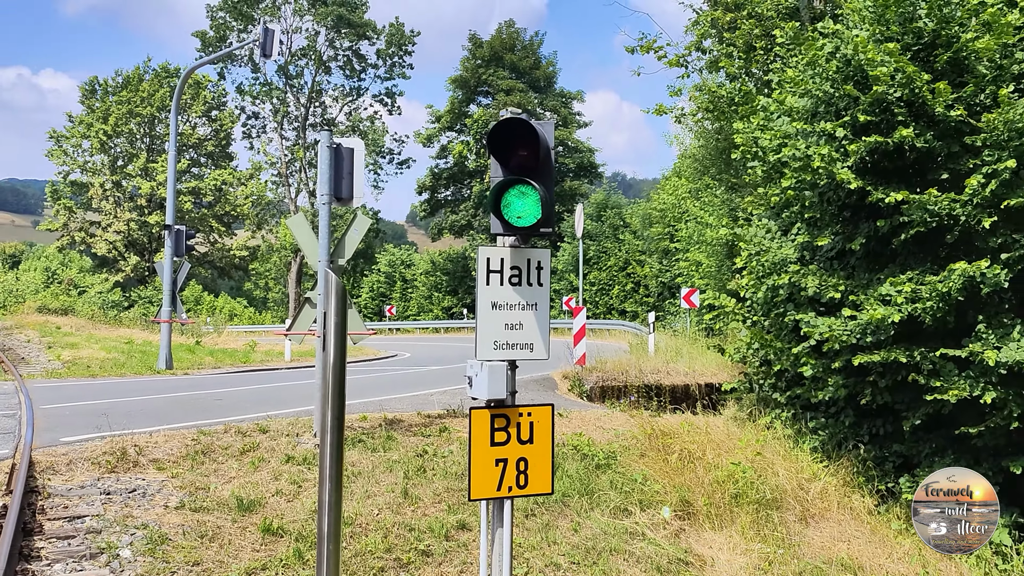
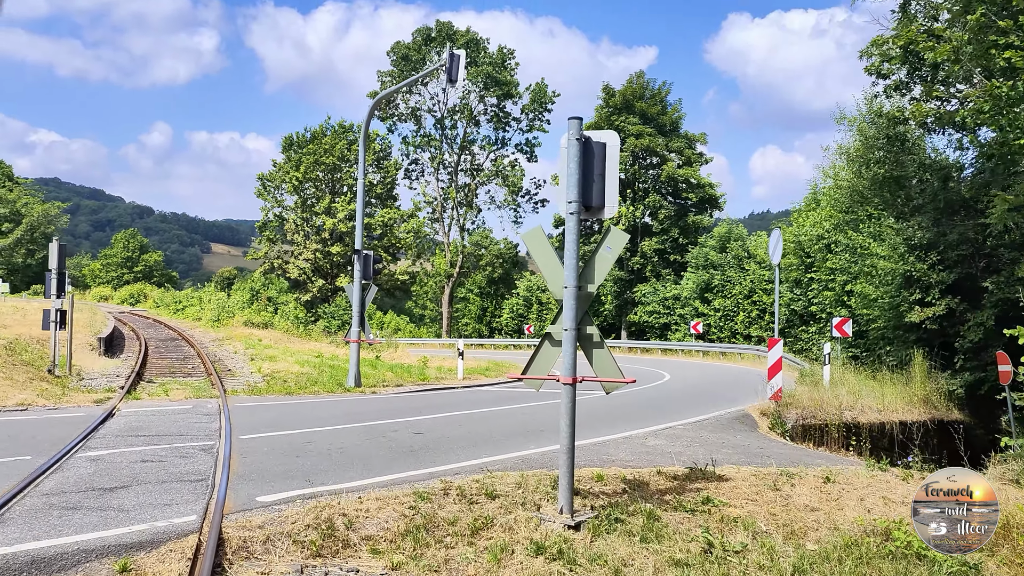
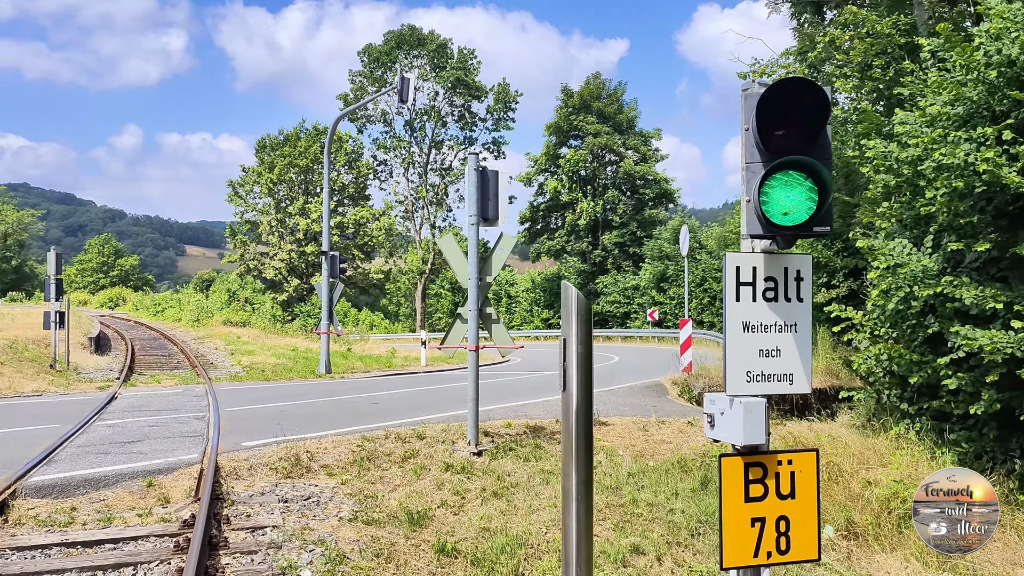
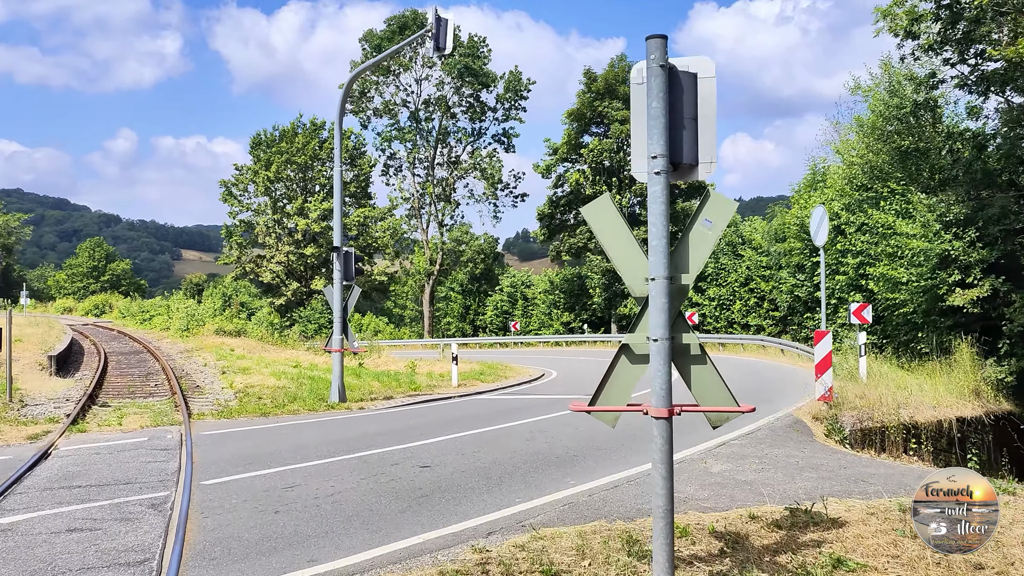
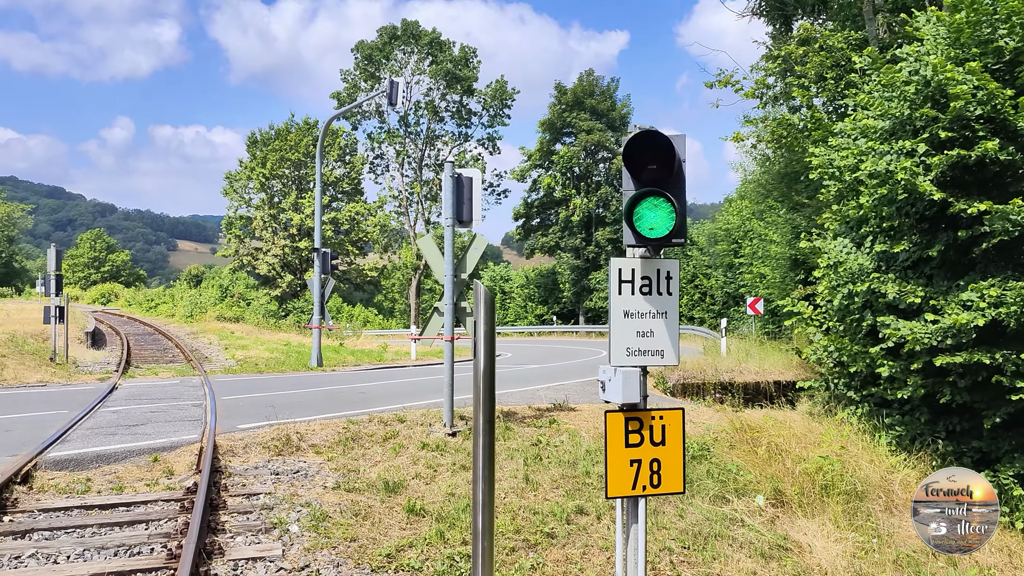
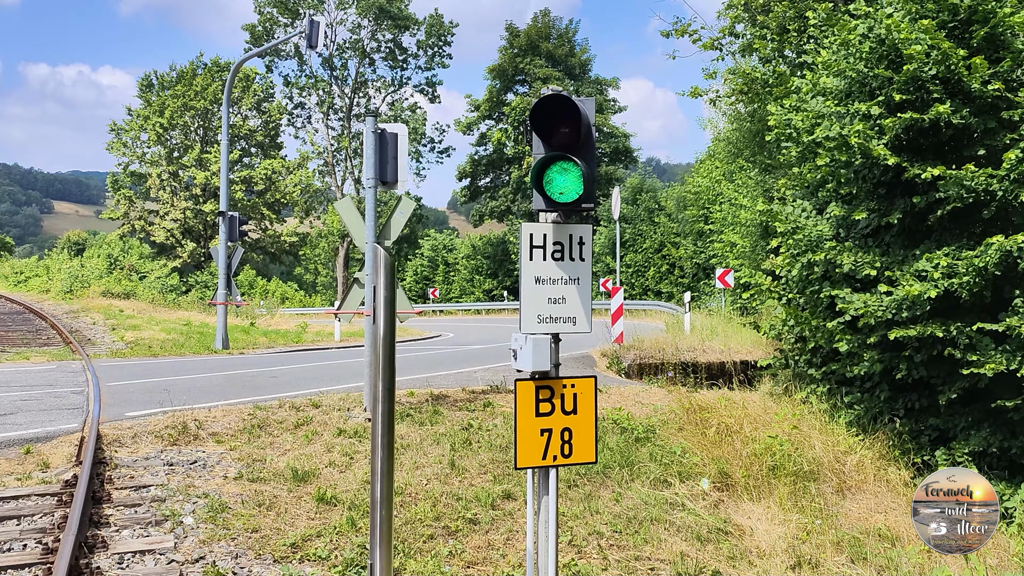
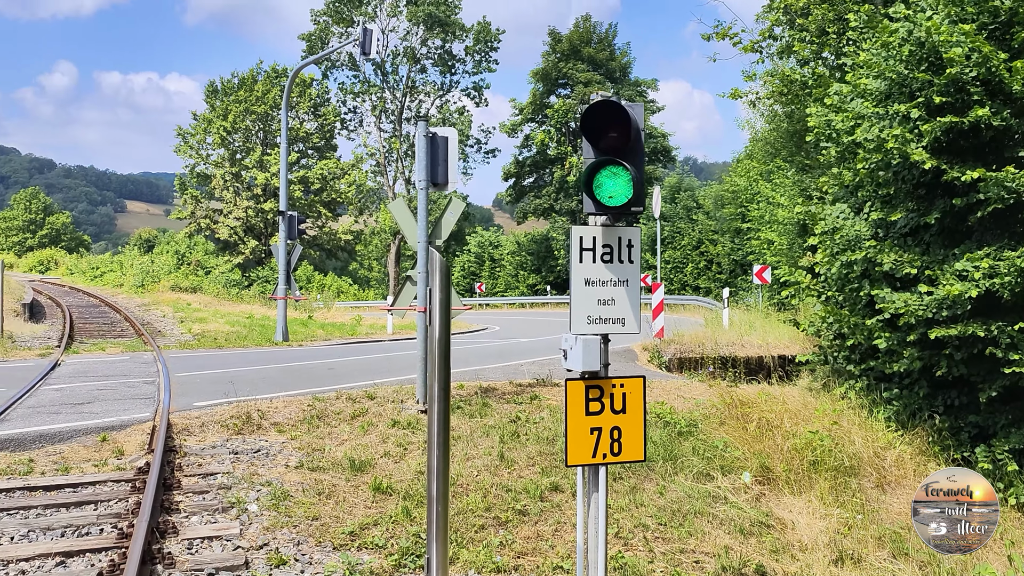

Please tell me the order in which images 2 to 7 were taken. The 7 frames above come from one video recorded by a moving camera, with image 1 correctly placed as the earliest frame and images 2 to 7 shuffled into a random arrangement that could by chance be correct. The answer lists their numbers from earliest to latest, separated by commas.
6, 7, 5, 3, 2, 4
